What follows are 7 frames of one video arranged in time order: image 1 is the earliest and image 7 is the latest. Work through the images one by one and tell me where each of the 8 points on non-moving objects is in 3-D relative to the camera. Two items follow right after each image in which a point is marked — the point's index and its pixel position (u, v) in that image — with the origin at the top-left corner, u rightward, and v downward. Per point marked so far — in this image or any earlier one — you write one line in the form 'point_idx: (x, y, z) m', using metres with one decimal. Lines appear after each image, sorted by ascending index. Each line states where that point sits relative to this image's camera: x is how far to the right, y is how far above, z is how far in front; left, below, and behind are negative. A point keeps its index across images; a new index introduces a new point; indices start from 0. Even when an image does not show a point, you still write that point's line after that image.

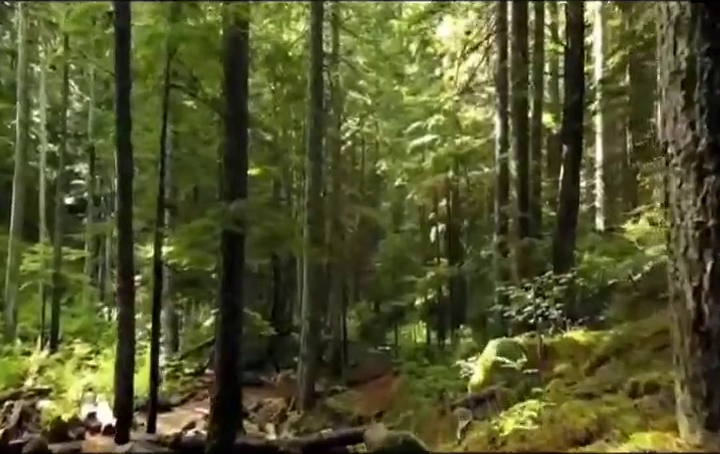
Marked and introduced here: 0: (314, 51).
0: (-1.4, +5.3, +18.7) m
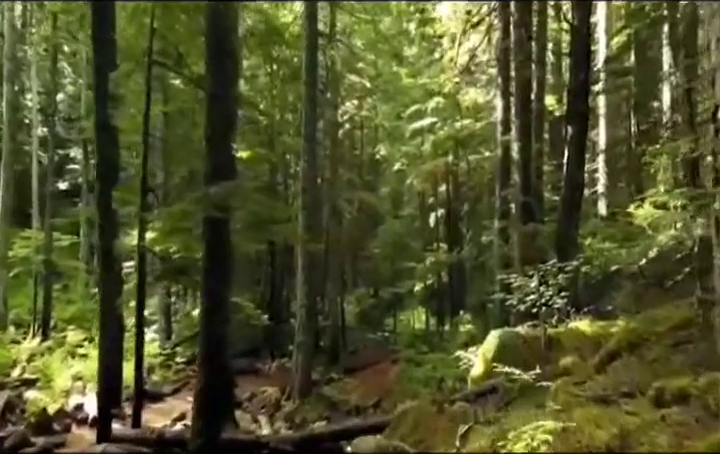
0: (-1.5, +5.7, +18.0) m
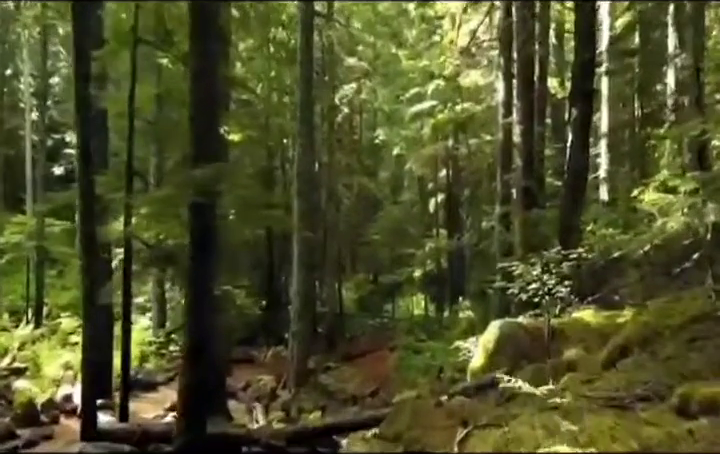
0: (-1.6, +6.2, +17.4) m
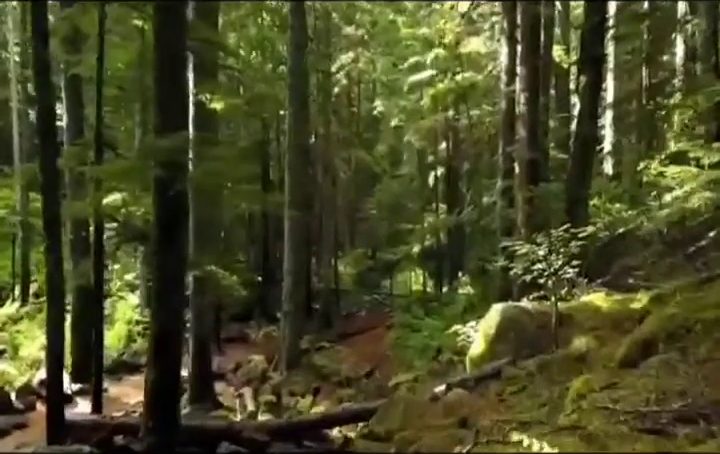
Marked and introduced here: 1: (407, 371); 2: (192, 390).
0: (-1.7, +6.8, +16.4) m
1: (+1.2, -3.6, +15.5) m
2: (-3.4, -3.2, +12.3) m
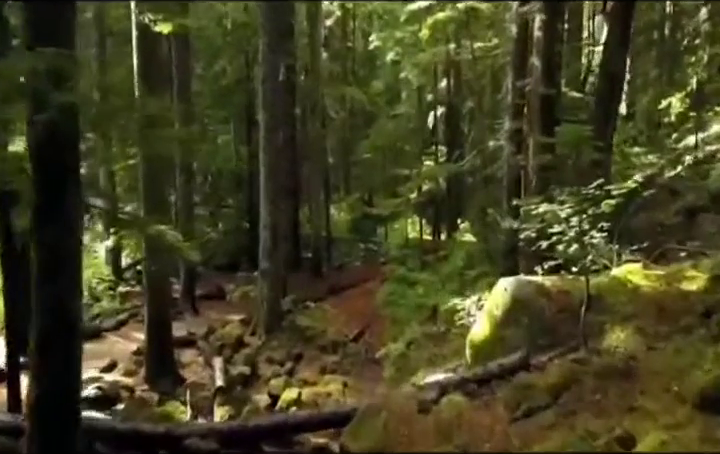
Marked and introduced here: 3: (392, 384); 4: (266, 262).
0: (-2.0, +8.0, +13.8) m
1: (+0.9, -2.5, +13.9) m
2: (-3.7, -2.4, +10.7) m
3: (+0.6, -2.9, +11.3) m
4: (-2.2, -0.8, +14.3) m
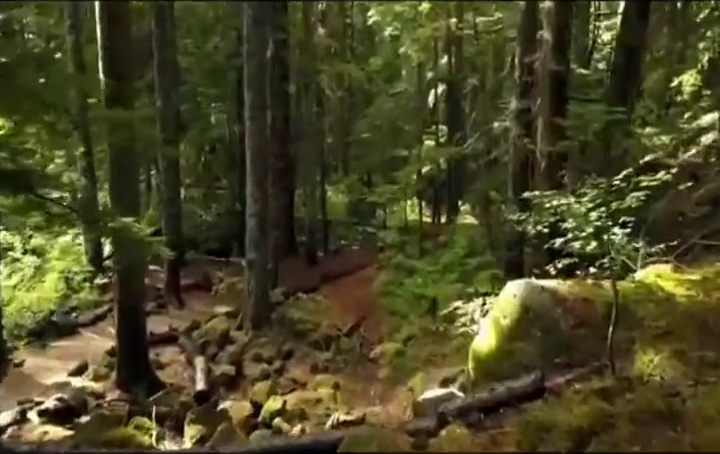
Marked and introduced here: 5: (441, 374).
0: (-2.1, +8.3, +12.5) m
1: (+0.8, -2.2, +13.0) m
2: (-3.8, -2.2, +9.8) m
3: (+0.5, -2.7, +10.5) m
4: (-2.3, -0.5, +13.4) m
5: (+1.2, -2.2, +9.3) m
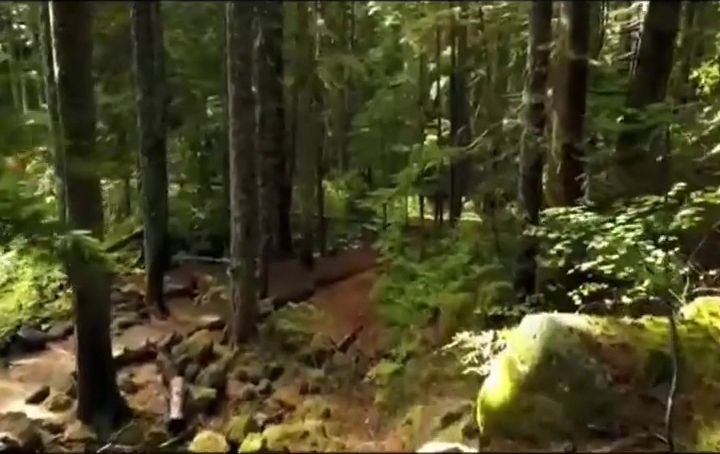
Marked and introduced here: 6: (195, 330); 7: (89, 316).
0: (-2.2, +8.1, +11.3) m
1: (+0.7, -2.3, +11.9) m
2: (-3.9, -2.4, +8.7) m
3: (+0.3, -2.9, +9.4) m
4: (-2.4, -0.6, +12.2) m
5: (+1.1, -2.4, +8.2) m
6: (-3.4, -2.1, +13.1) m
7: (-3.6, -1.2, +8.4) m
